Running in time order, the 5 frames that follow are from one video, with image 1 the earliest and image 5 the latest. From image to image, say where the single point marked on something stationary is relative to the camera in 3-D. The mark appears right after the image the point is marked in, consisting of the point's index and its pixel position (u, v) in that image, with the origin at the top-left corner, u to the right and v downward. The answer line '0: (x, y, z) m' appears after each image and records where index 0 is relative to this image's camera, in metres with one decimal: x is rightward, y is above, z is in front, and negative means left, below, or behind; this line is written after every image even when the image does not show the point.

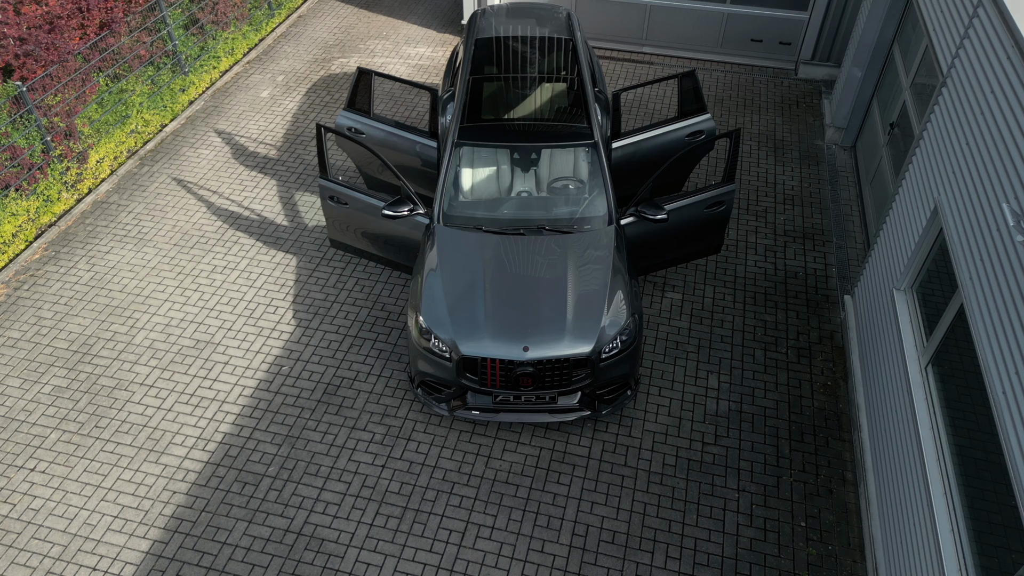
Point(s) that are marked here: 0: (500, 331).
0: (-0.1, -0.3, +6.0) m
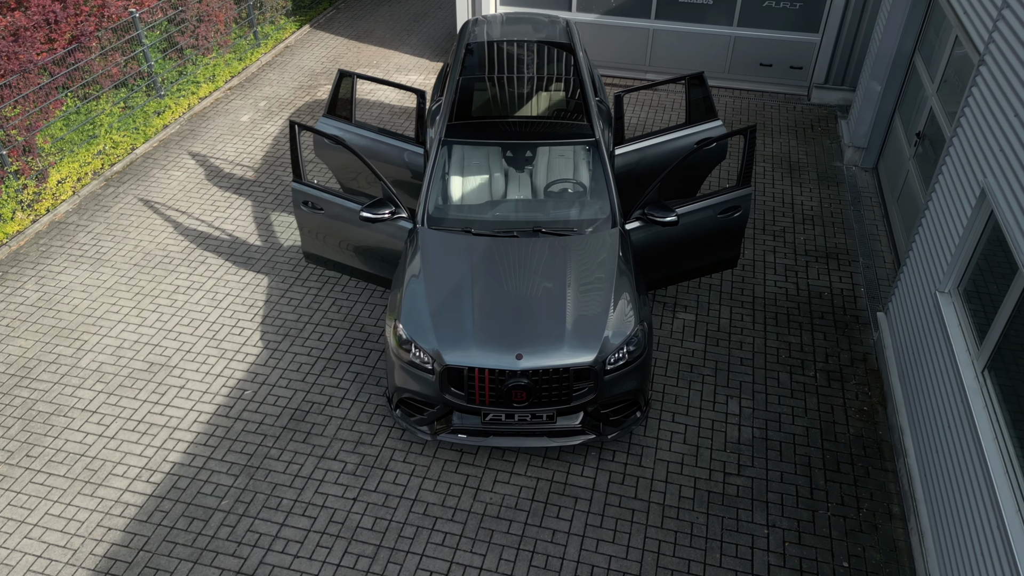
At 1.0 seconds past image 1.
0: (-0.1, -0.3, +5.3) m
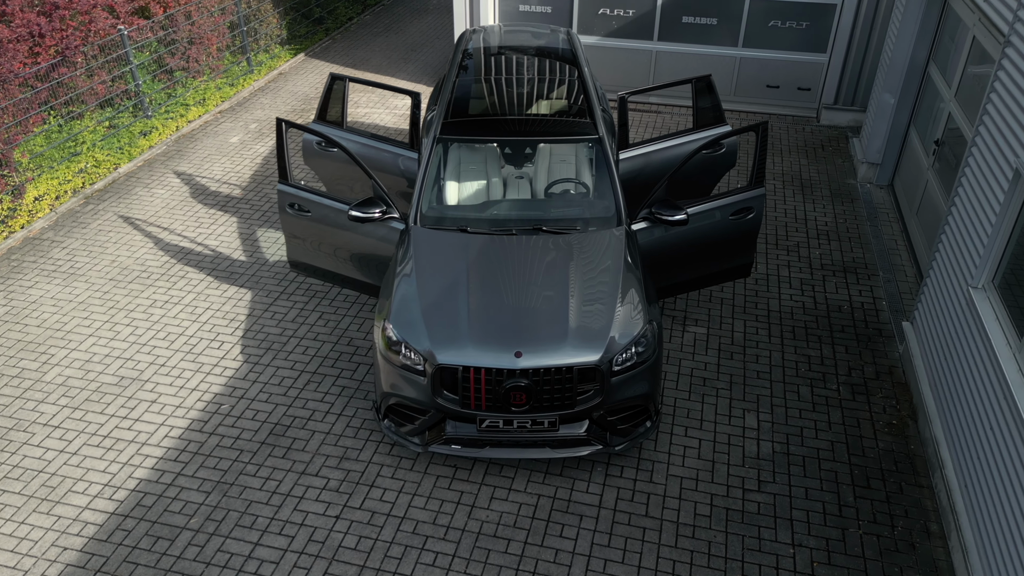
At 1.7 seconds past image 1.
0: (-0.2, -0.3, +4.9) m
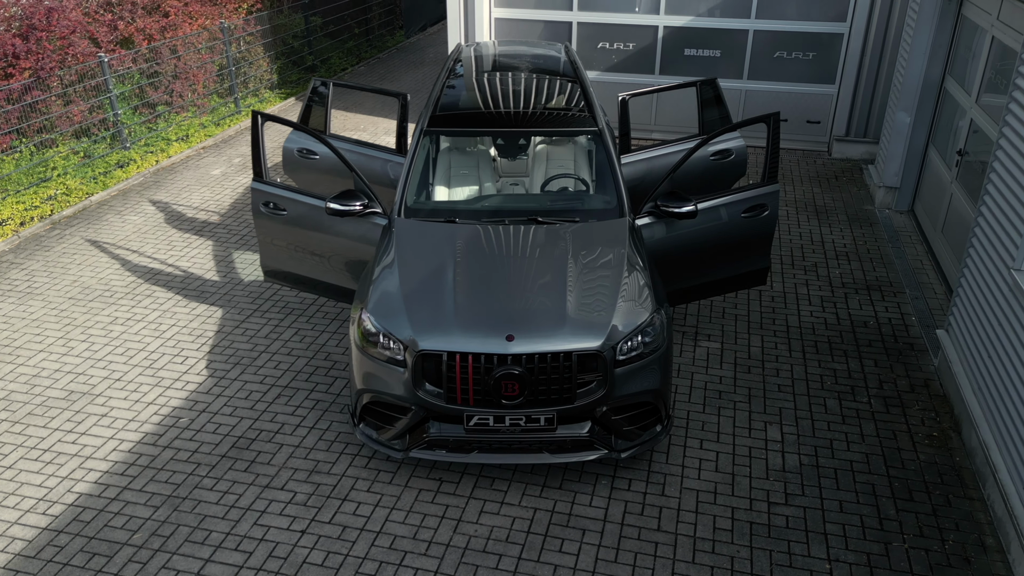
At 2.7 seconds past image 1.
0: (-0.2, -0.2, +4.4) m
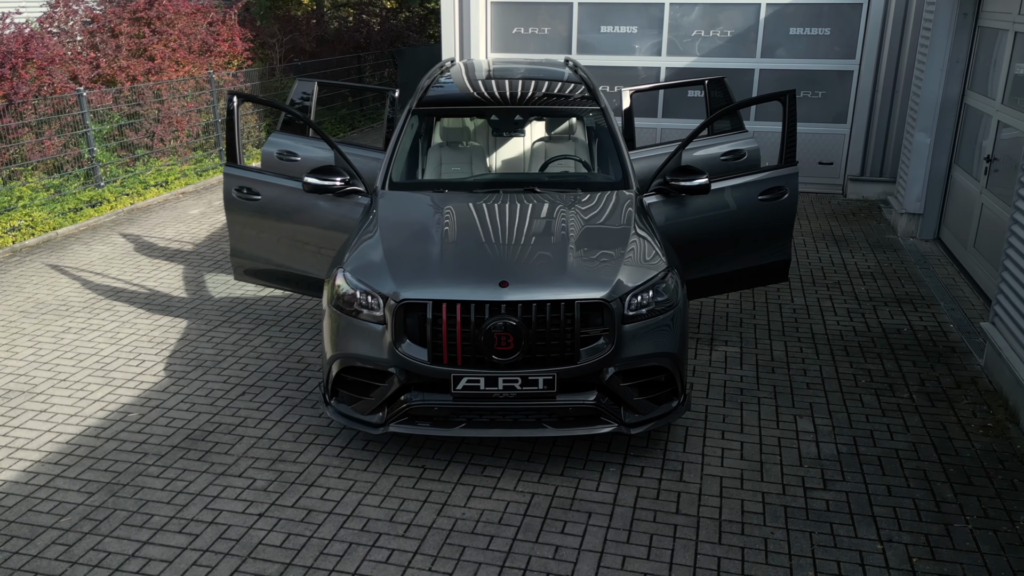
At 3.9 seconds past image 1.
0: (-0.2, +0.1, +3.9) m
